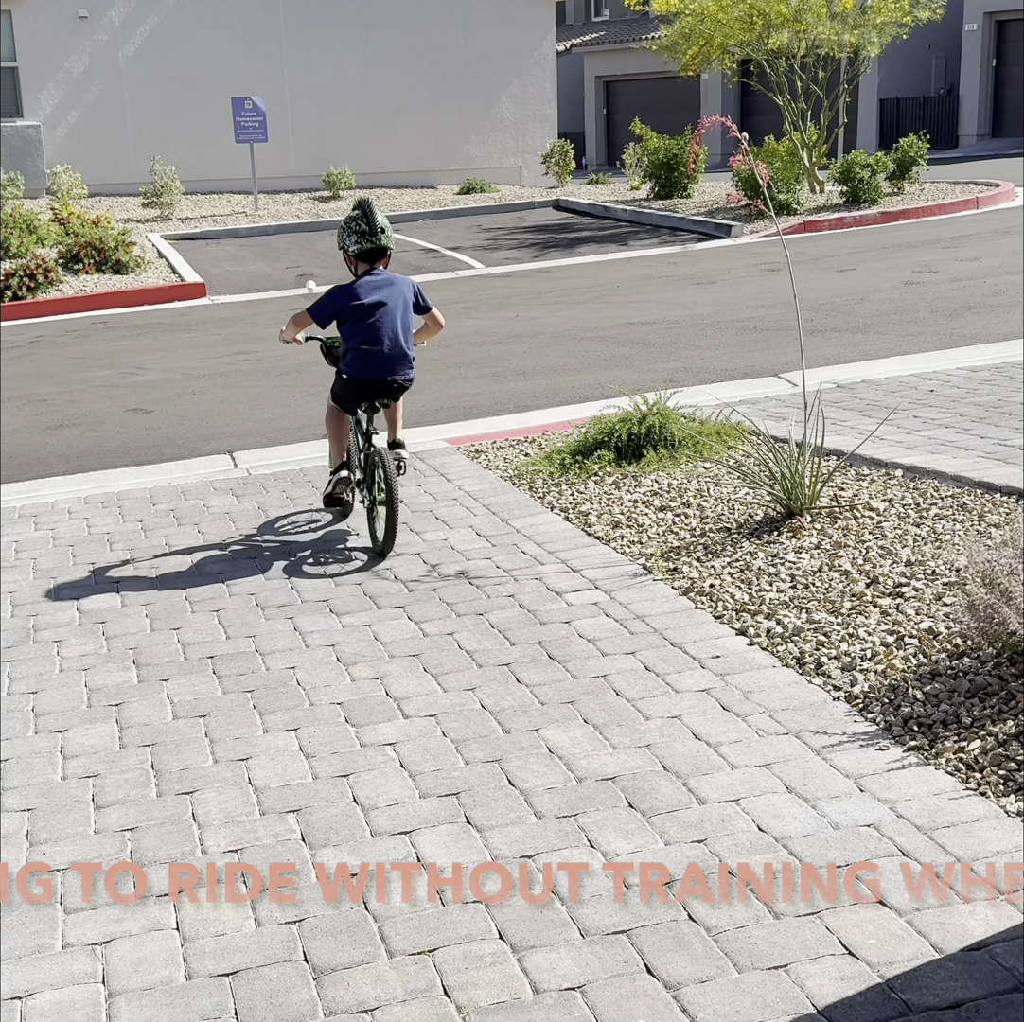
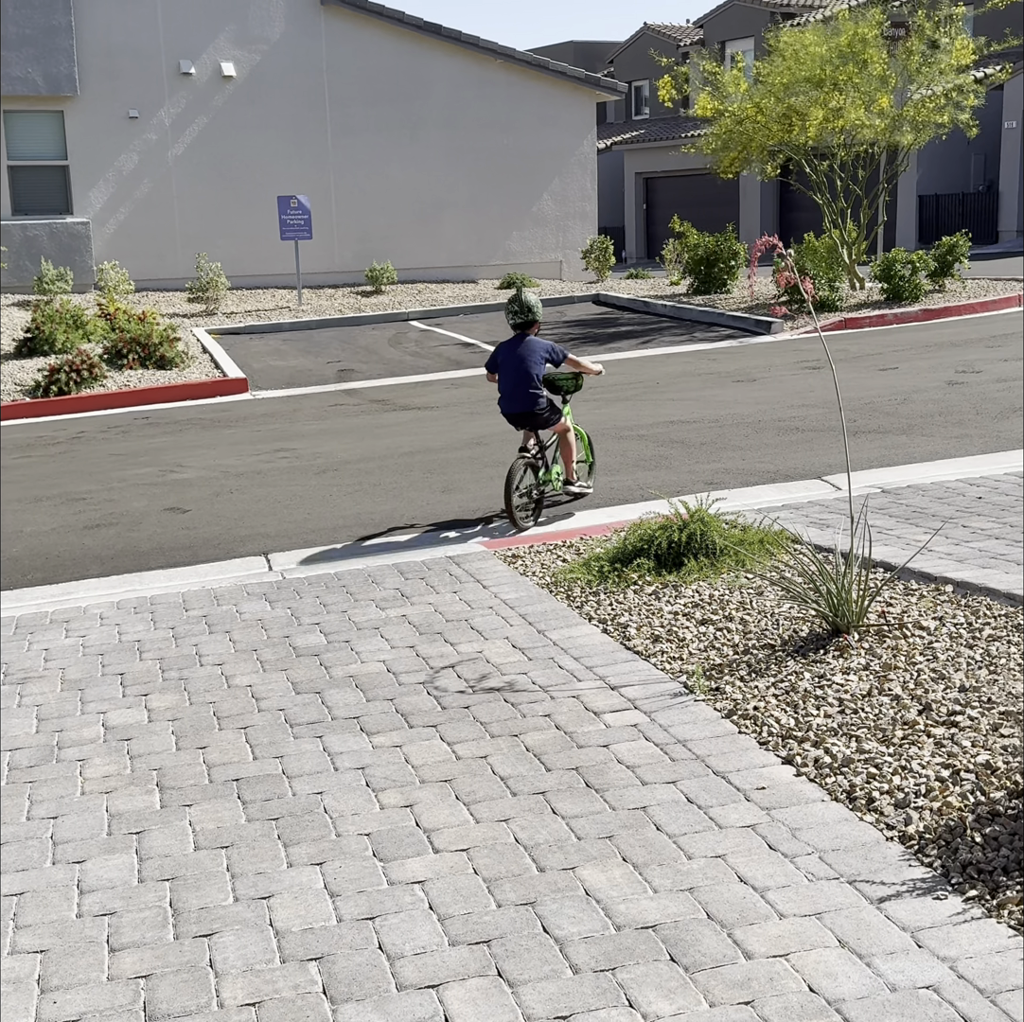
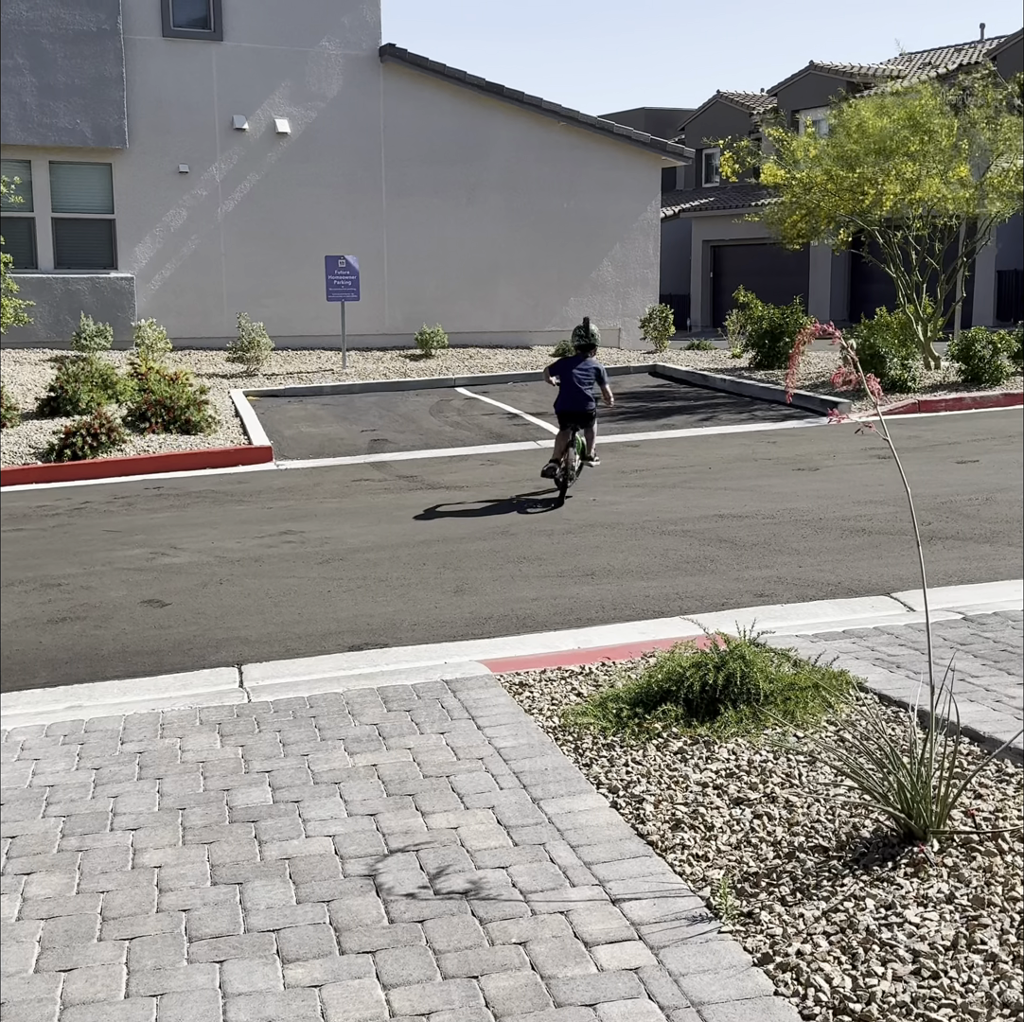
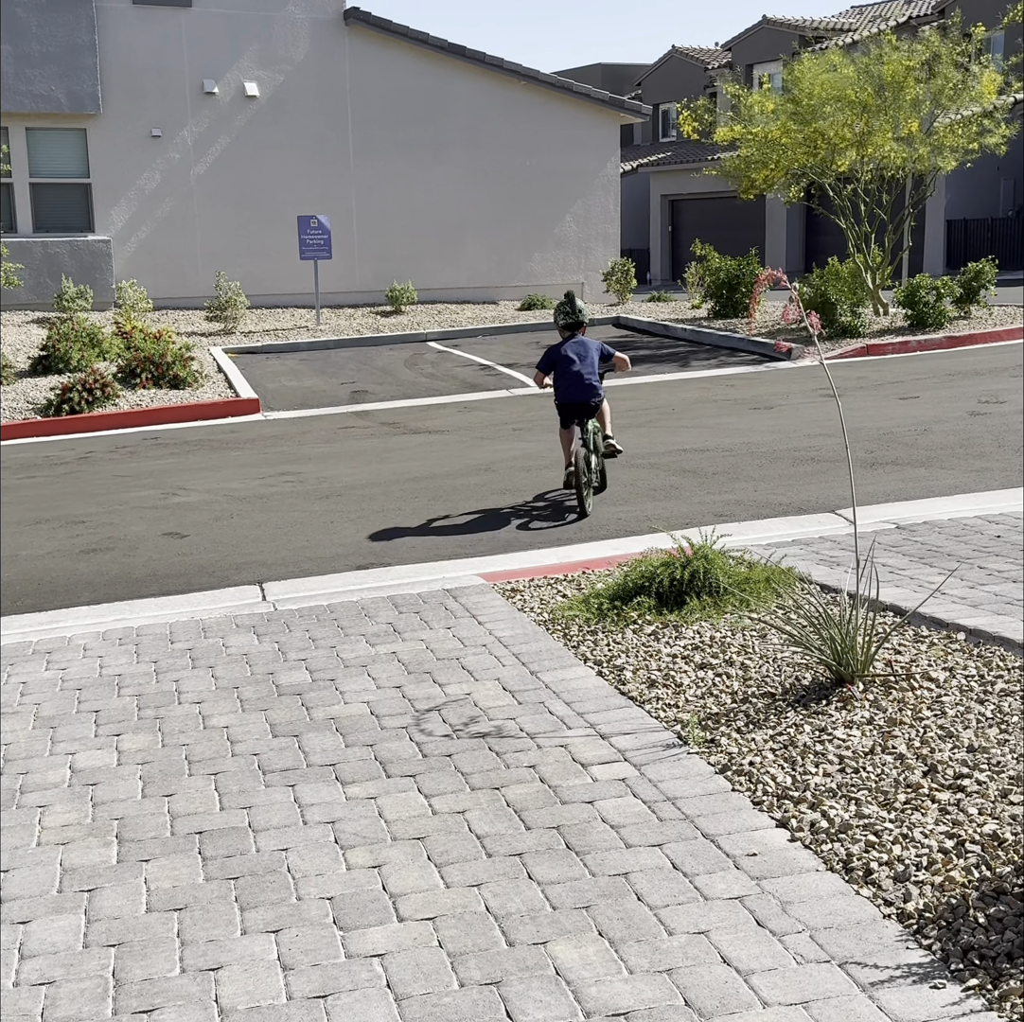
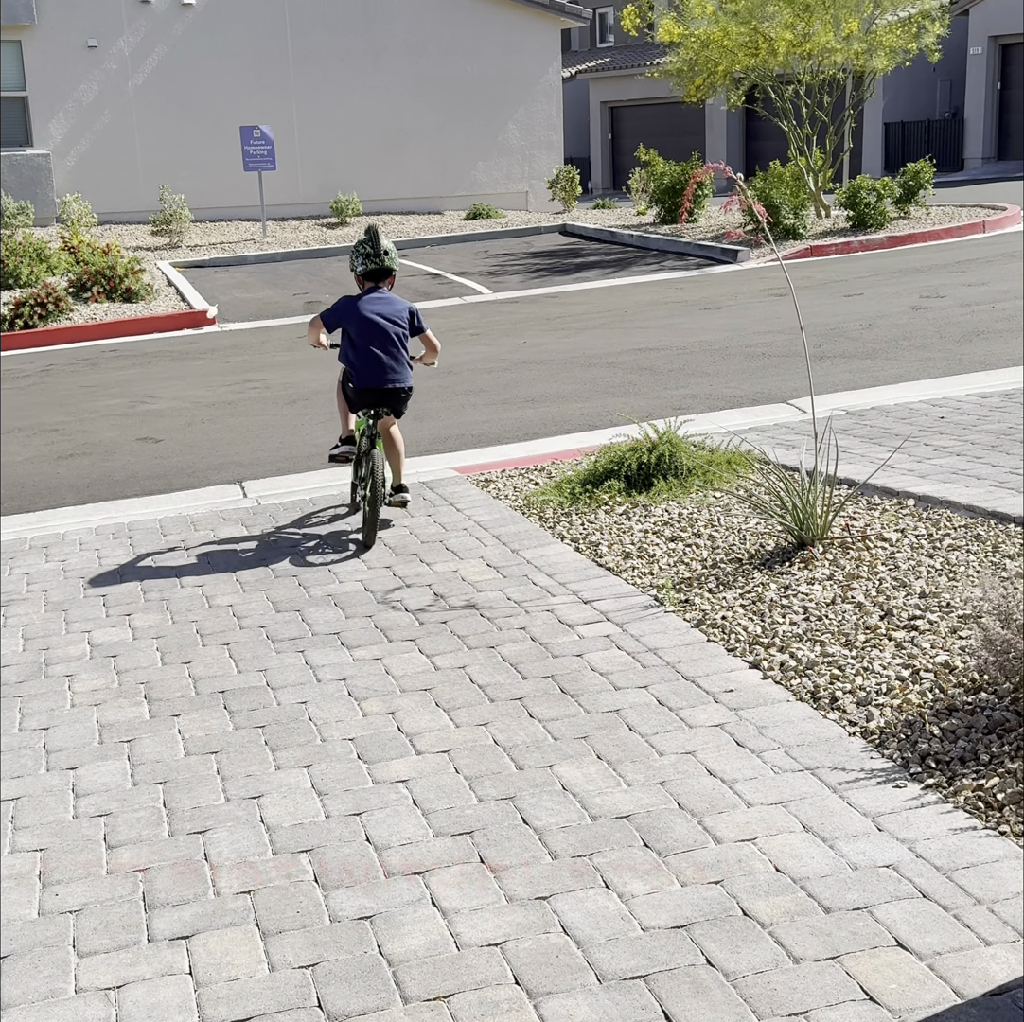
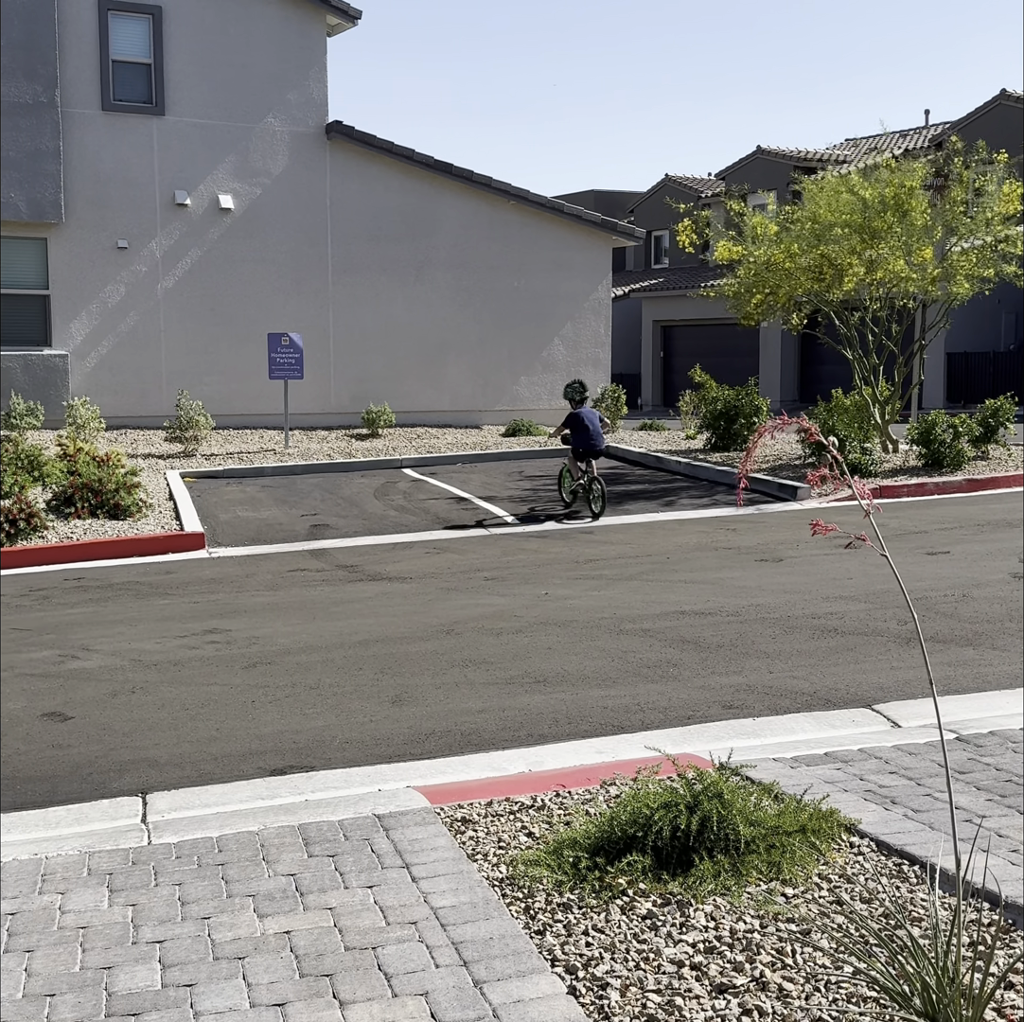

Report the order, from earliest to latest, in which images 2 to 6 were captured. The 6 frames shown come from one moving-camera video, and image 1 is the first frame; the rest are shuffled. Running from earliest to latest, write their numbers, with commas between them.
5, 2, 4, 3, 6
